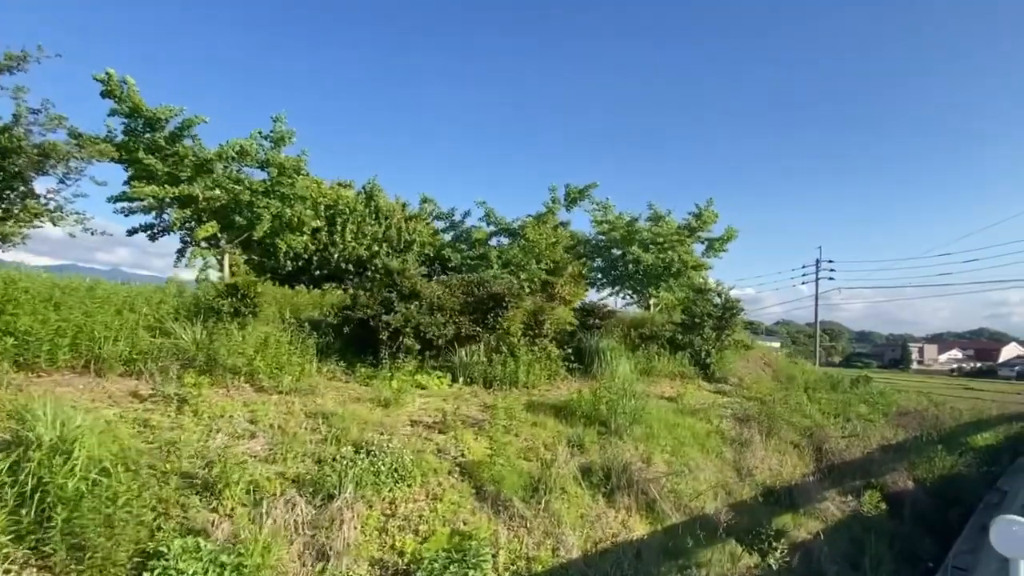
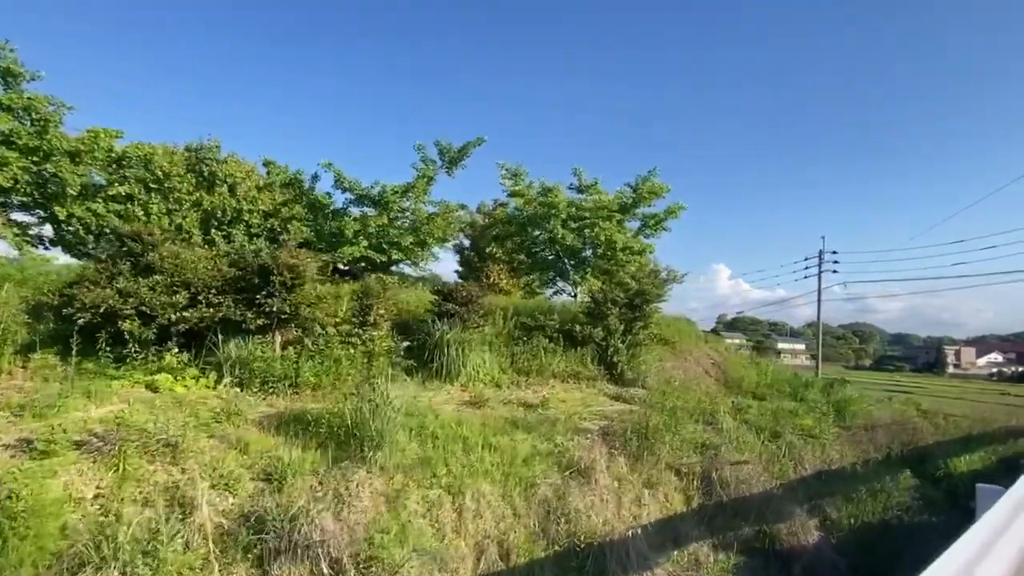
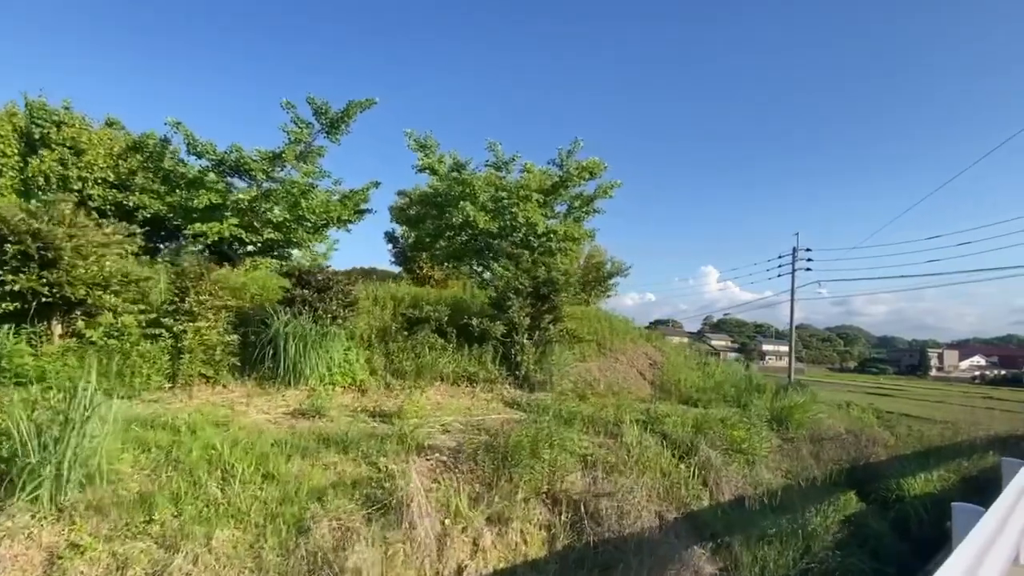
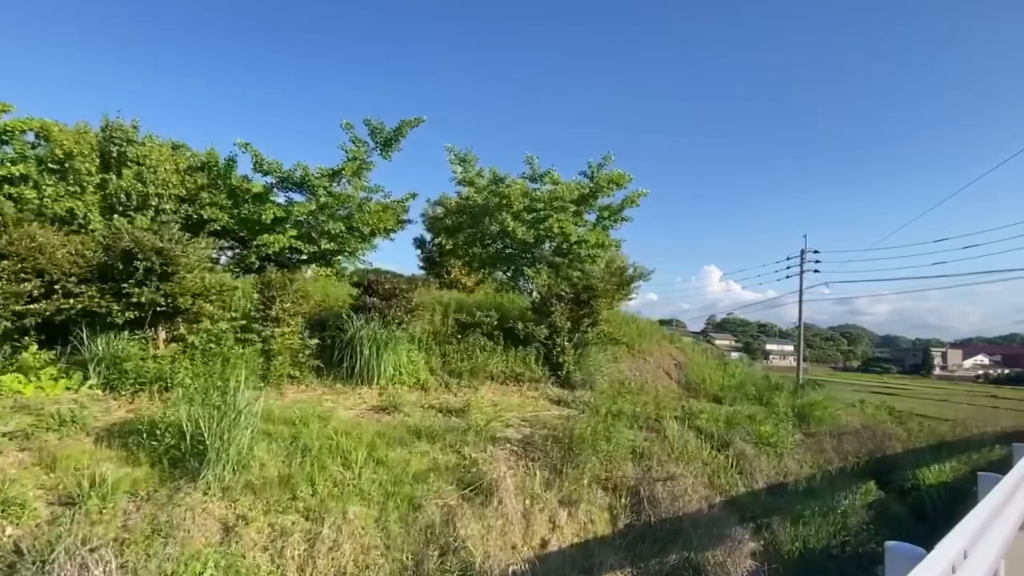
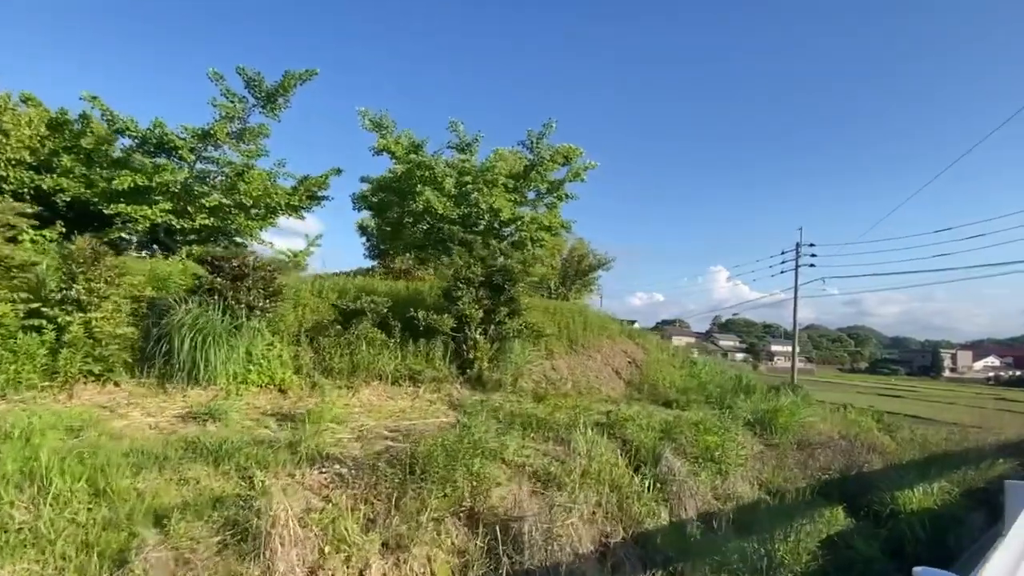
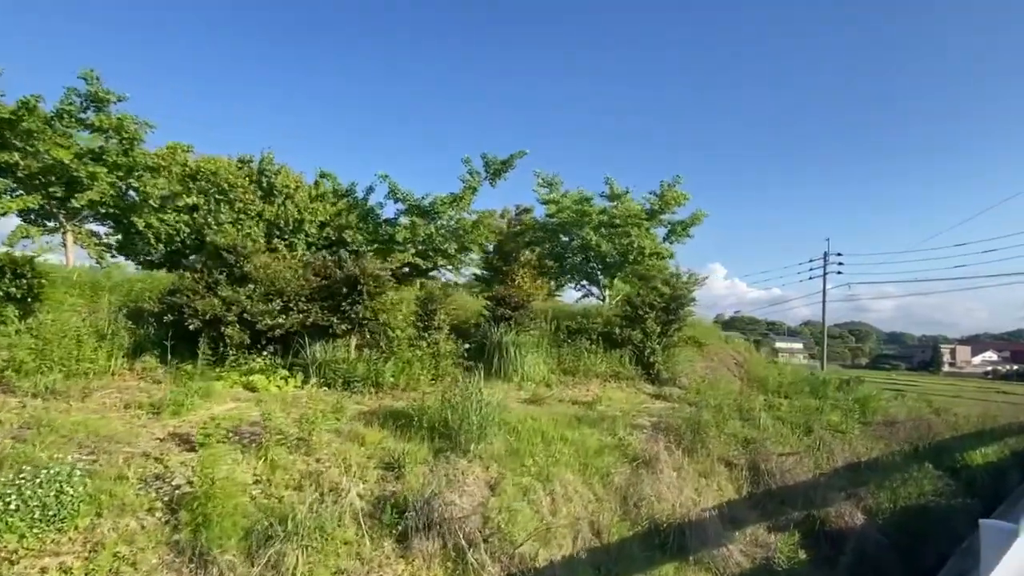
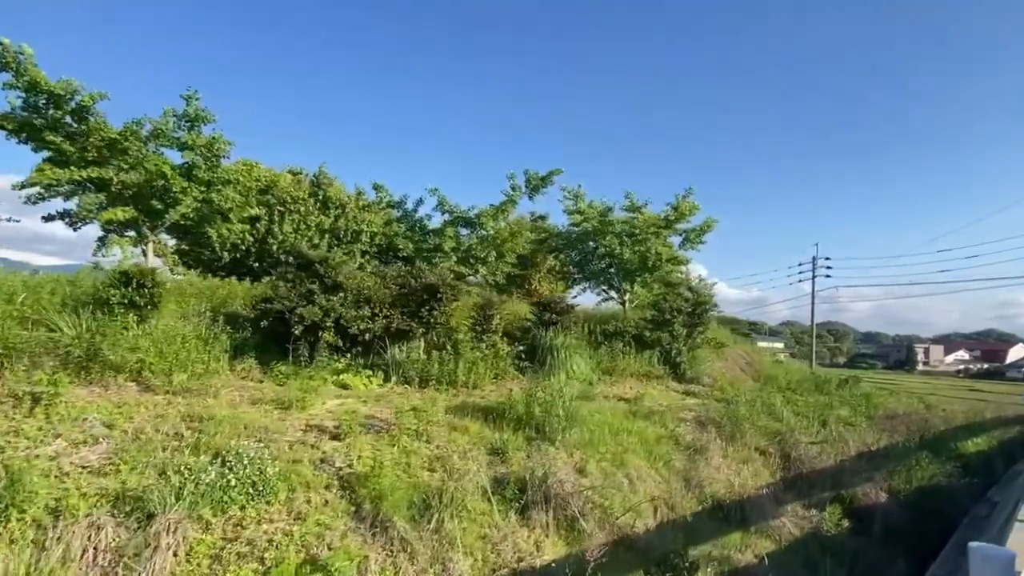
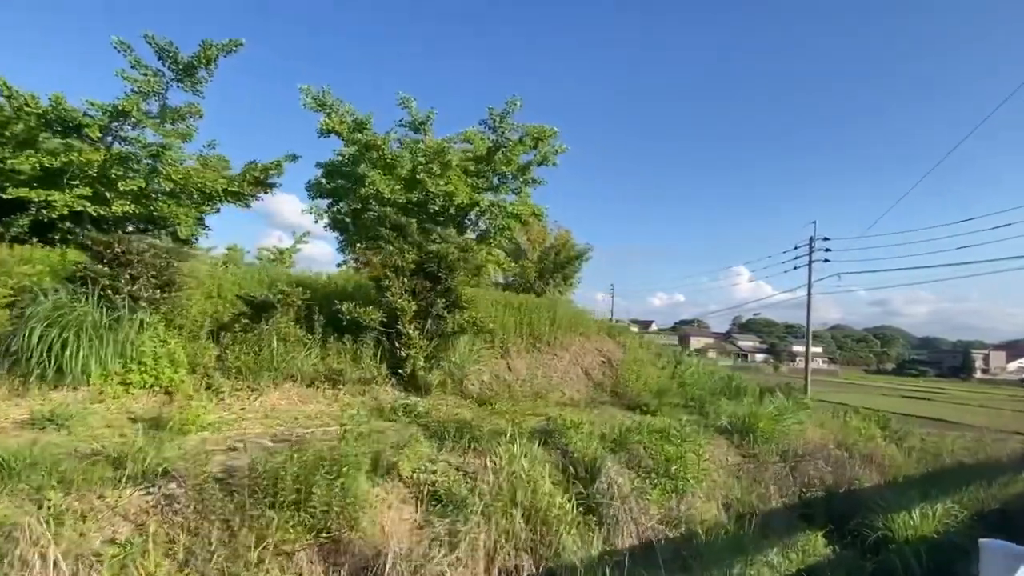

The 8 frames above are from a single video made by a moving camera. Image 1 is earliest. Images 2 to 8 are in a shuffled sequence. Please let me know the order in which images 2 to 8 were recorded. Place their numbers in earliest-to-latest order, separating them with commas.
7, 6, 2, 4, 3, 5, 8
